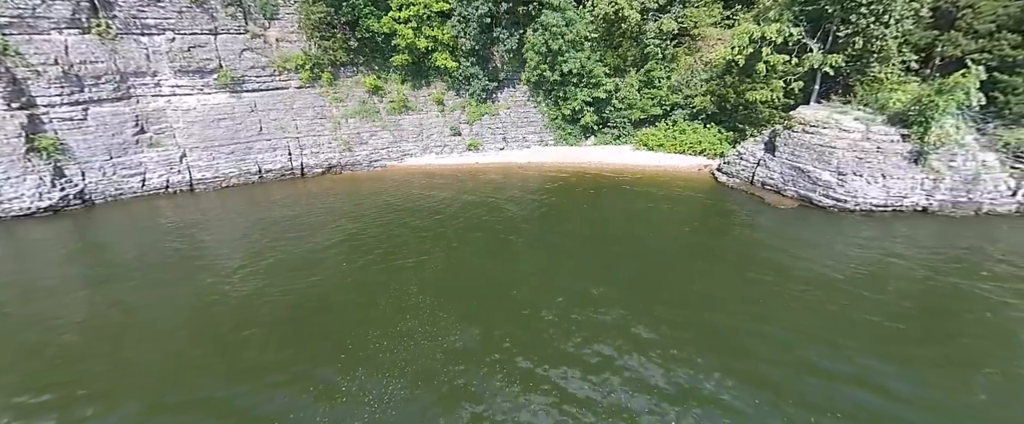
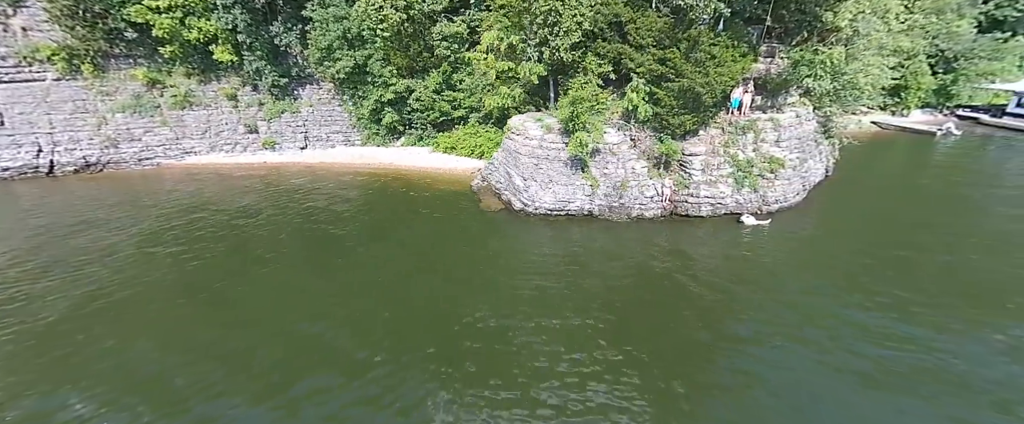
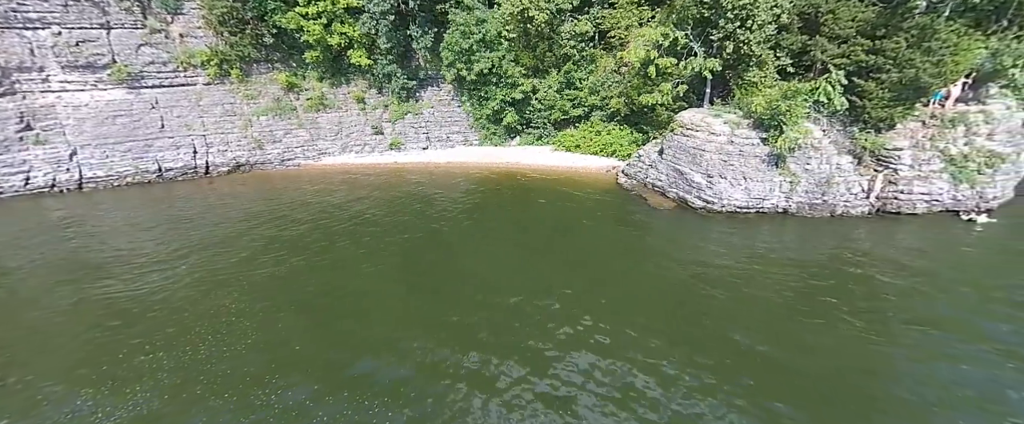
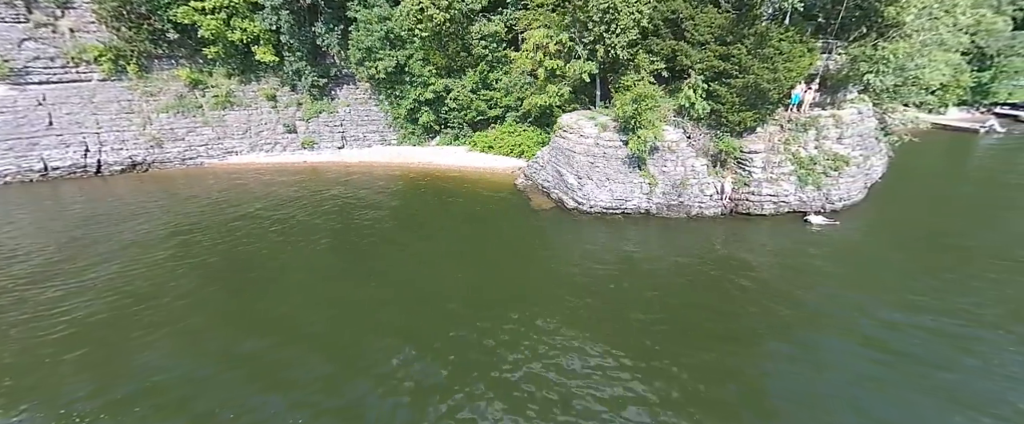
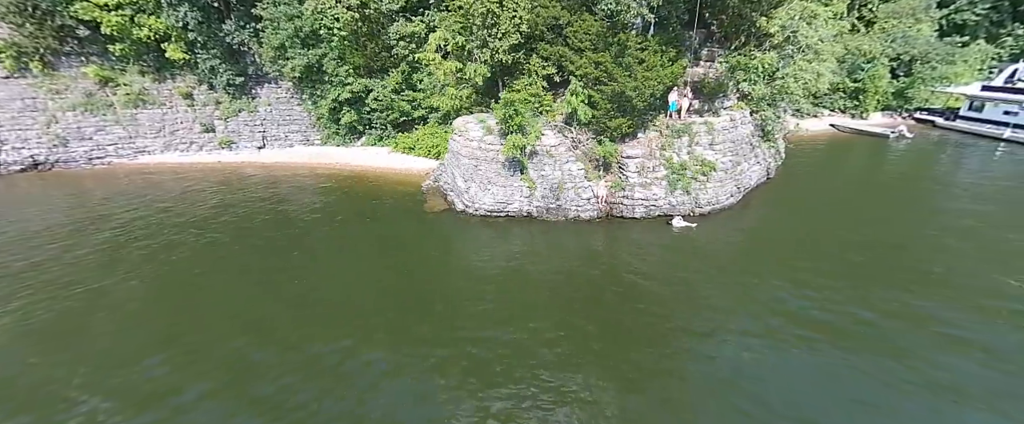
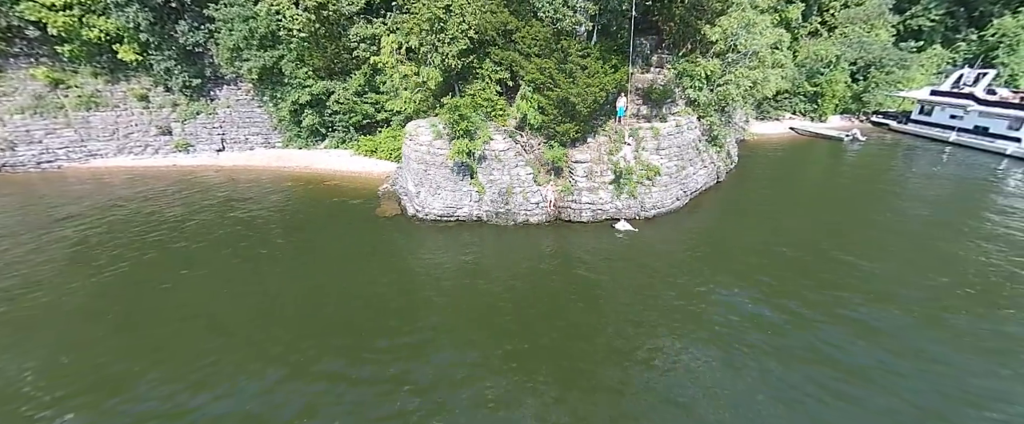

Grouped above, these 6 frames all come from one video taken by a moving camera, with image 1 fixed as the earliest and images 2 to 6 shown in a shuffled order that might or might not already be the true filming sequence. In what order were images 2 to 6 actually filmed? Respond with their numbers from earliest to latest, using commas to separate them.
3, 4, 2, 5, 6
